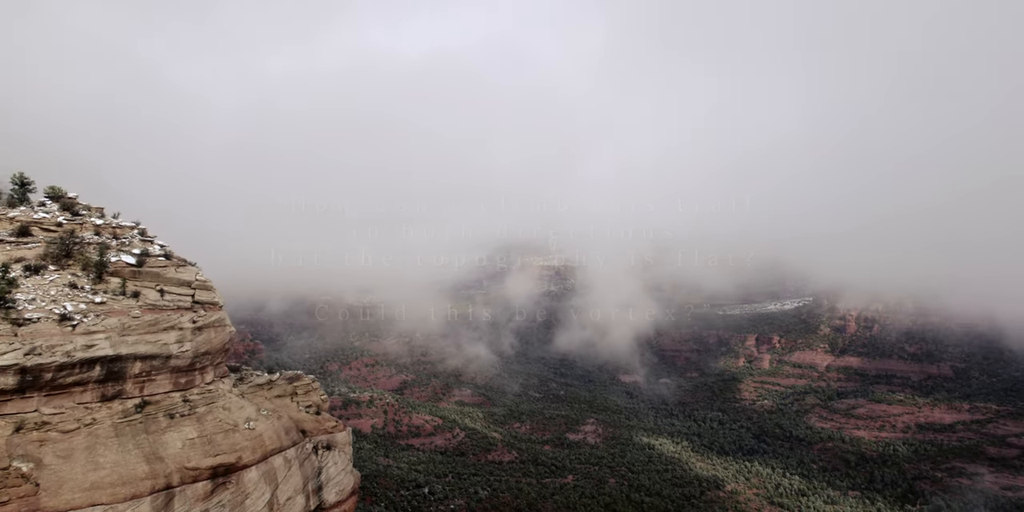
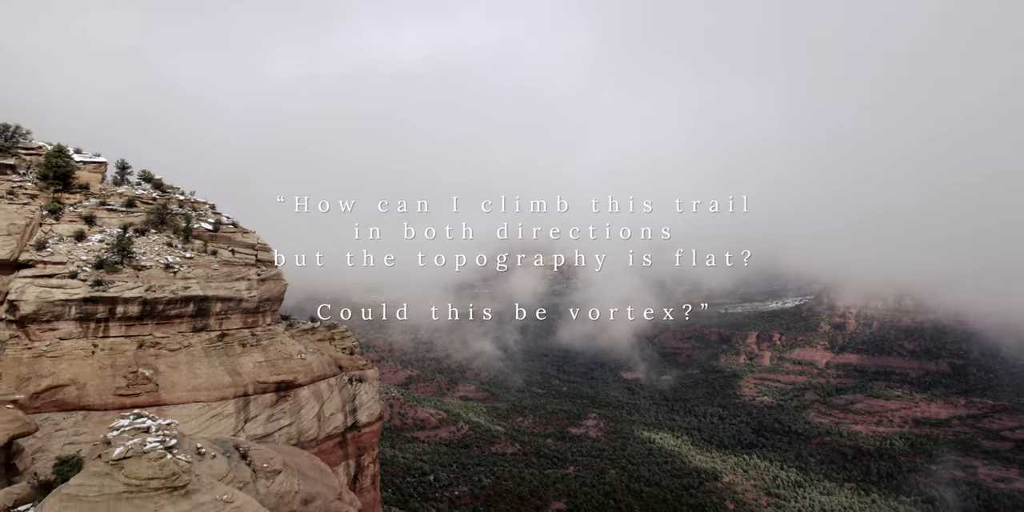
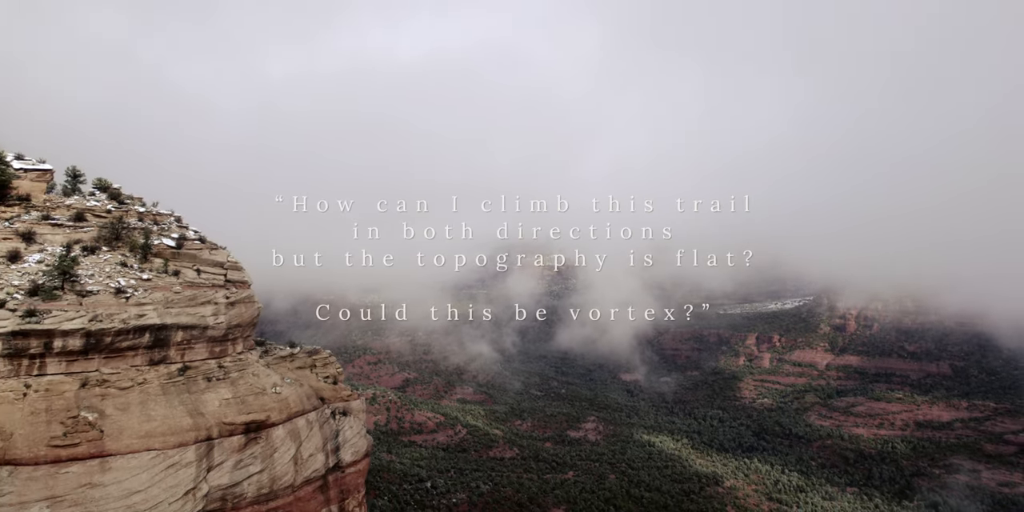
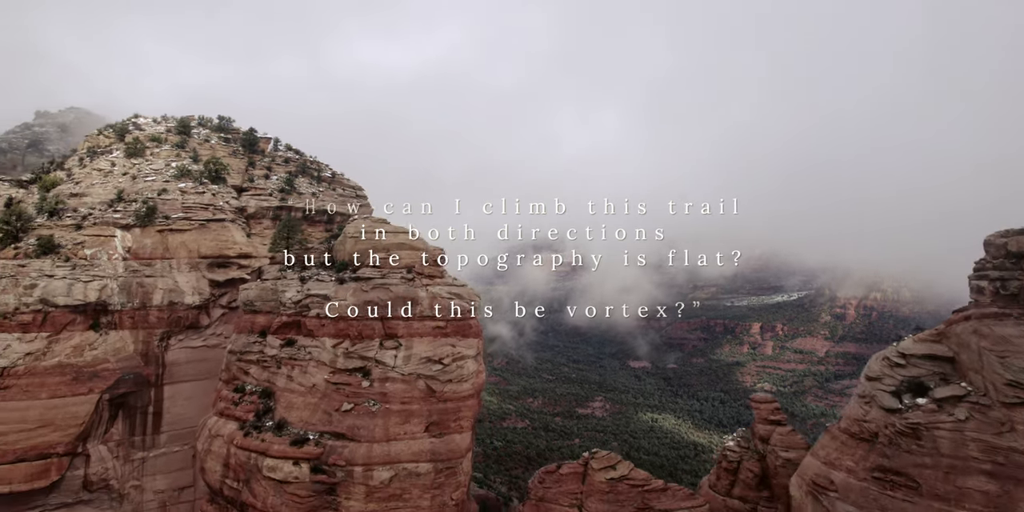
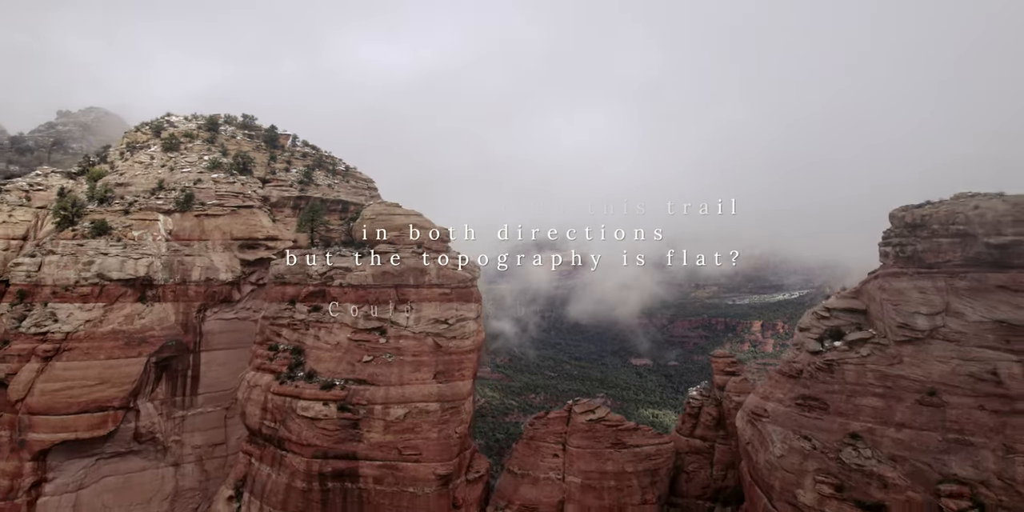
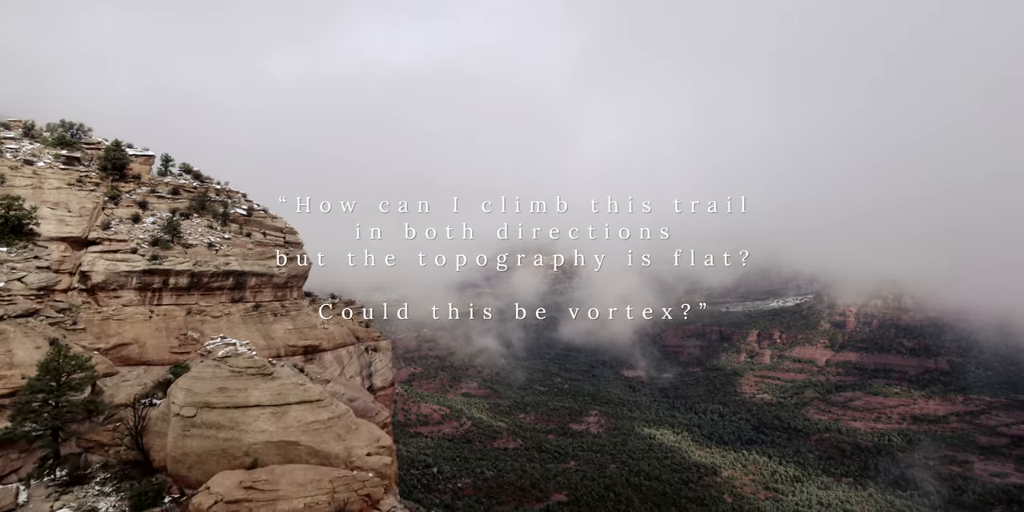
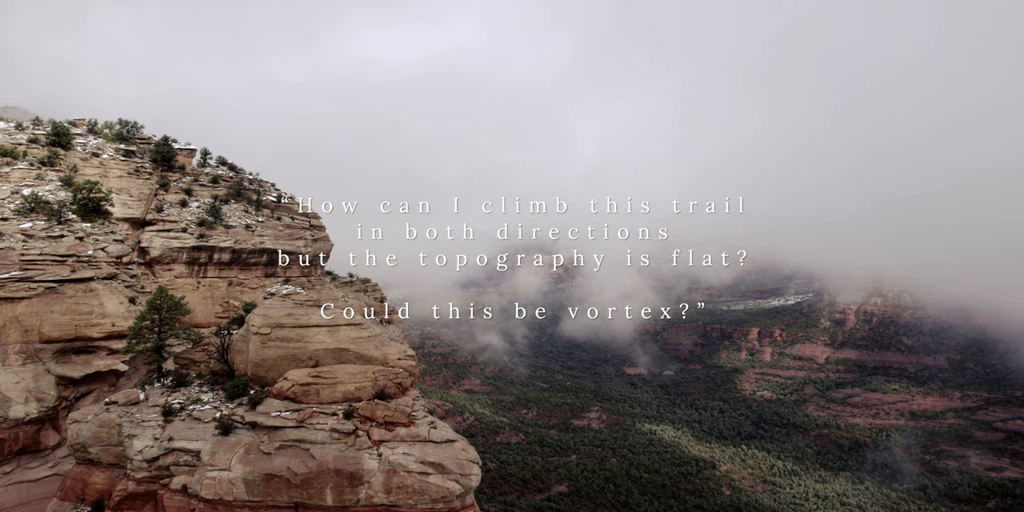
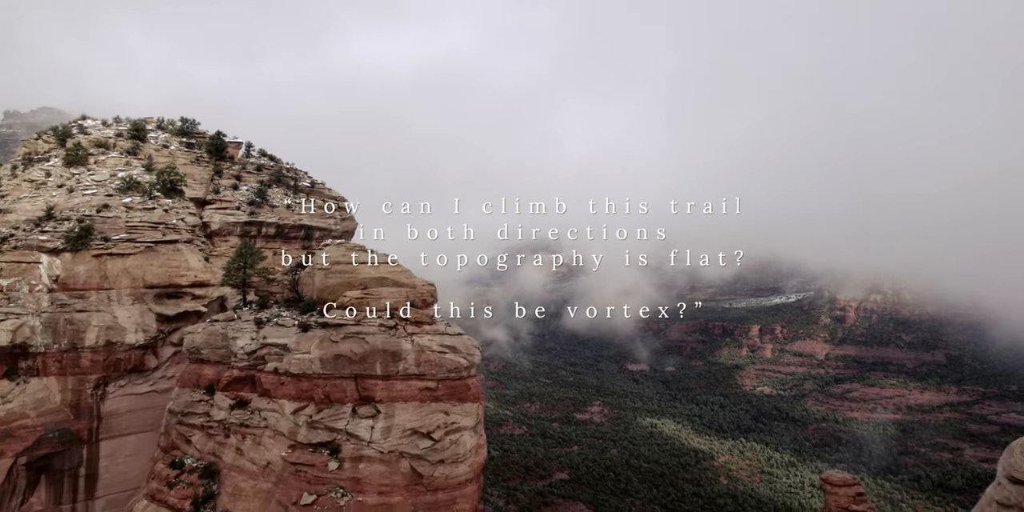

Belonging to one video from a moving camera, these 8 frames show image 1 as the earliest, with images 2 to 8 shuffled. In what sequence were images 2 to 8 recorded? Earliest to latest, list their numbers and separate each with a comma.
3, 2, 6, 7, 8, 4, 5
